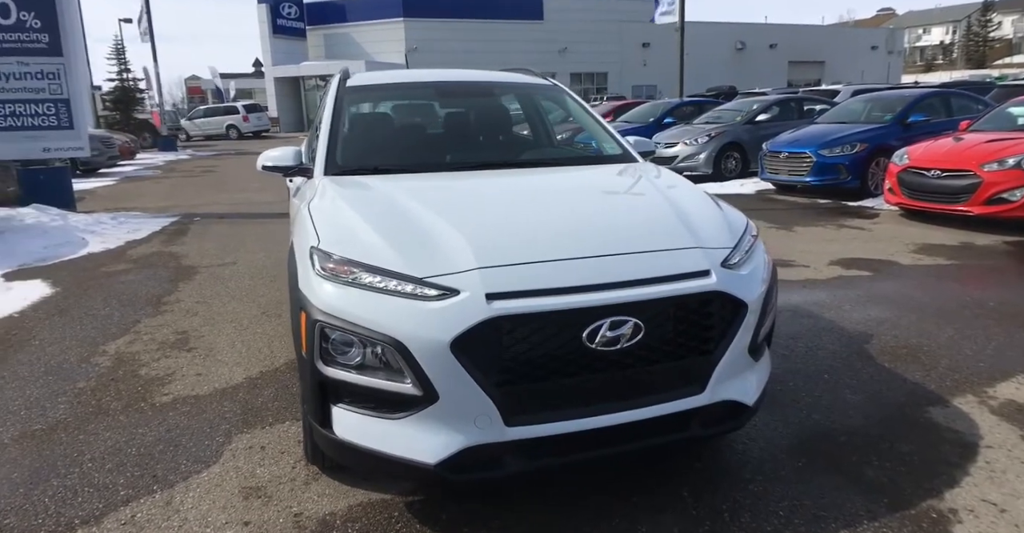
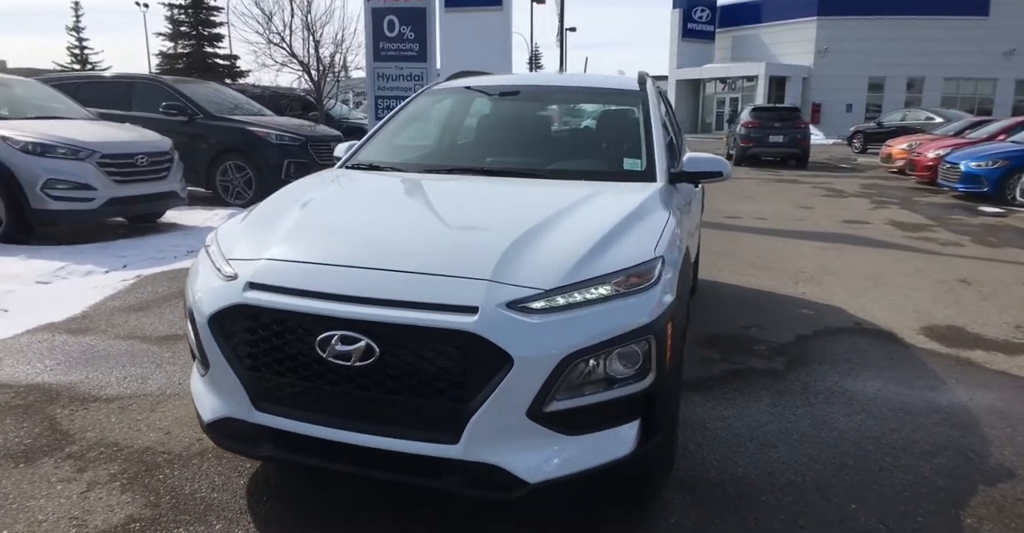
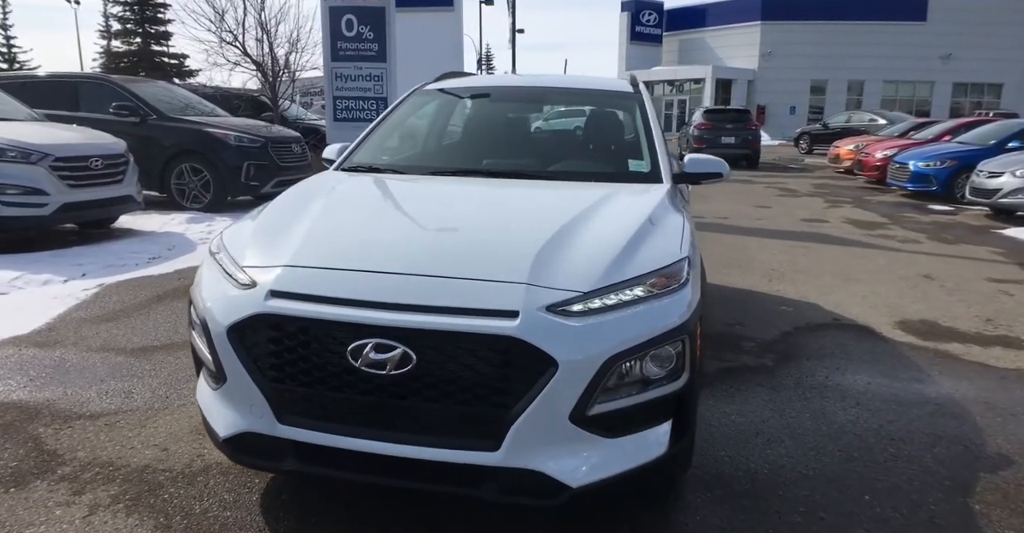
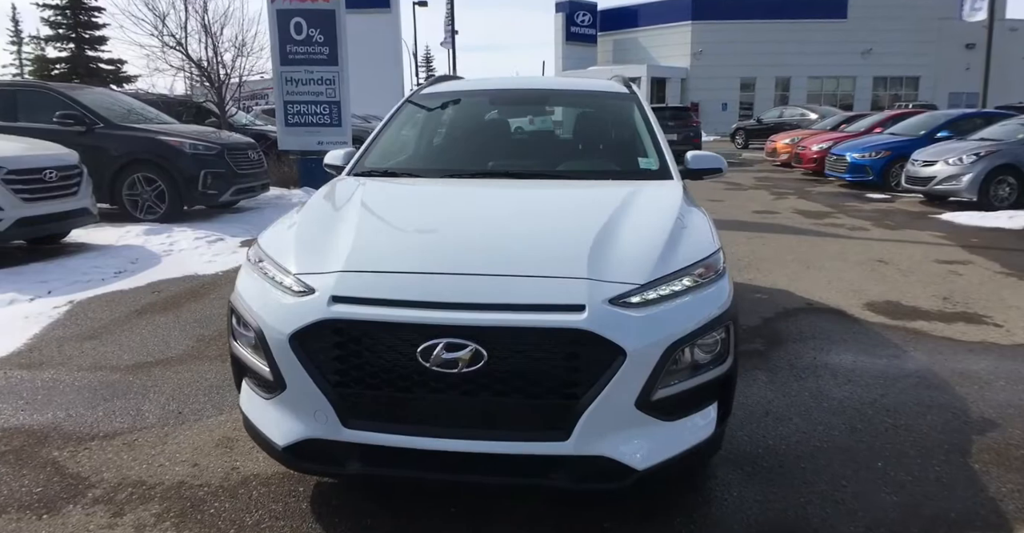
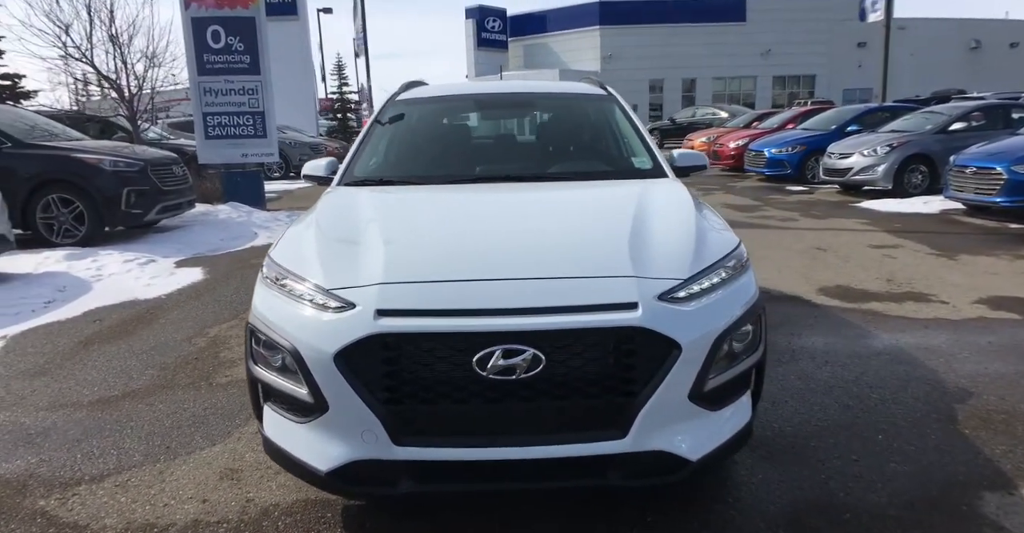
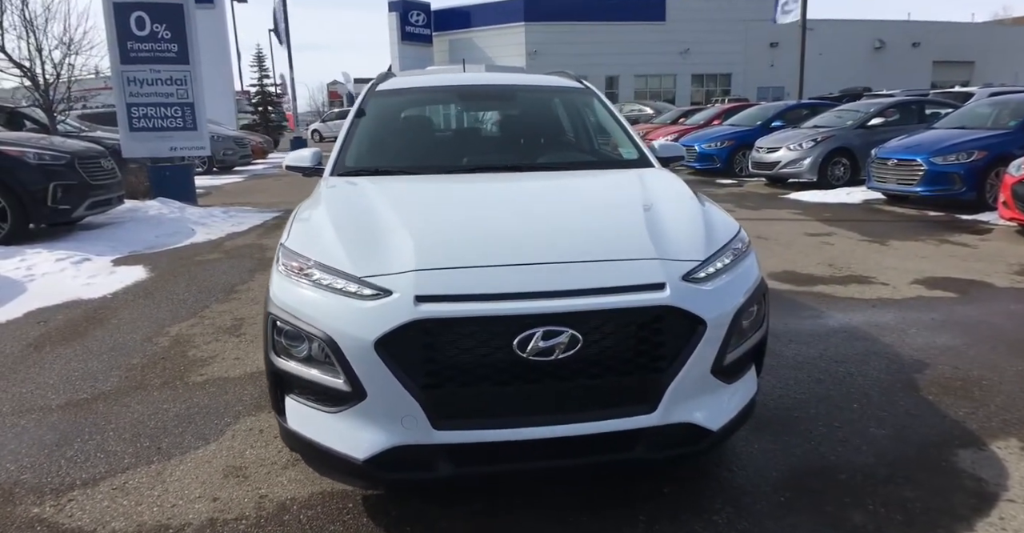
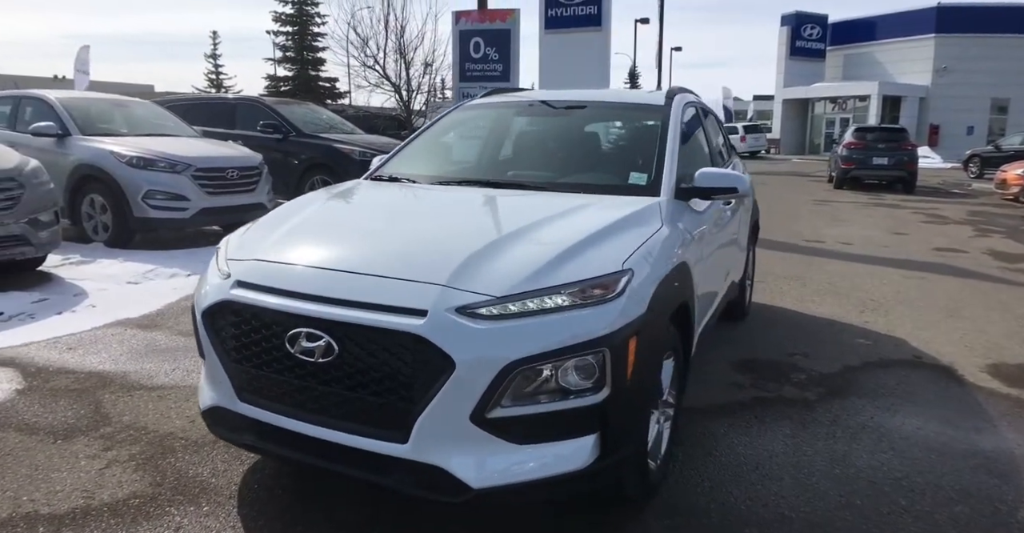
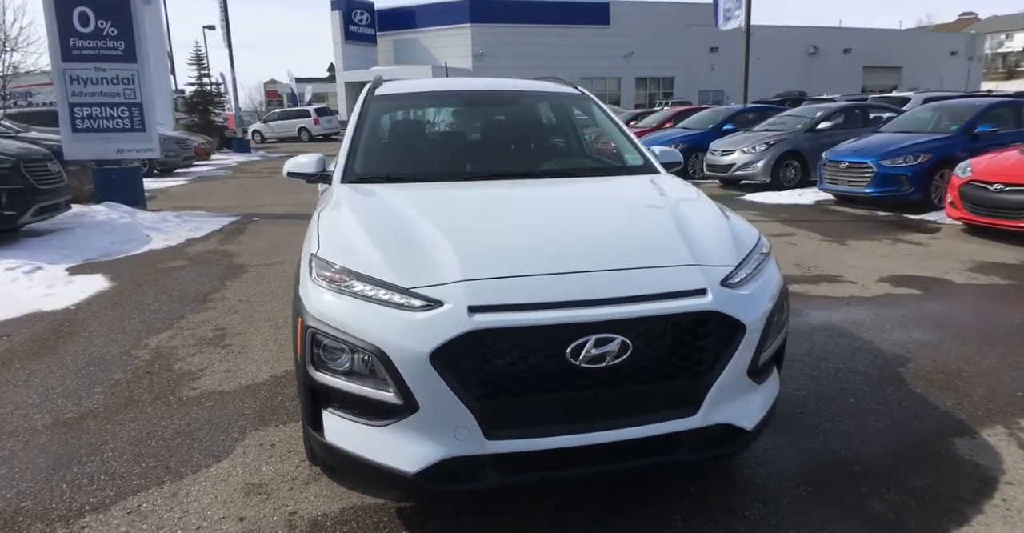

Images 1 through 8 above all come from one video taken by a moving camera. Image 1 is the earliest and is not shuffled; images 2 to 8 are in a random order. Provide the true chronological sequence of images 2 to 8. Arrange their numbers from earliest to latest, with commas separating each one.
8, 6, 5, 4, 3, 2, 7
